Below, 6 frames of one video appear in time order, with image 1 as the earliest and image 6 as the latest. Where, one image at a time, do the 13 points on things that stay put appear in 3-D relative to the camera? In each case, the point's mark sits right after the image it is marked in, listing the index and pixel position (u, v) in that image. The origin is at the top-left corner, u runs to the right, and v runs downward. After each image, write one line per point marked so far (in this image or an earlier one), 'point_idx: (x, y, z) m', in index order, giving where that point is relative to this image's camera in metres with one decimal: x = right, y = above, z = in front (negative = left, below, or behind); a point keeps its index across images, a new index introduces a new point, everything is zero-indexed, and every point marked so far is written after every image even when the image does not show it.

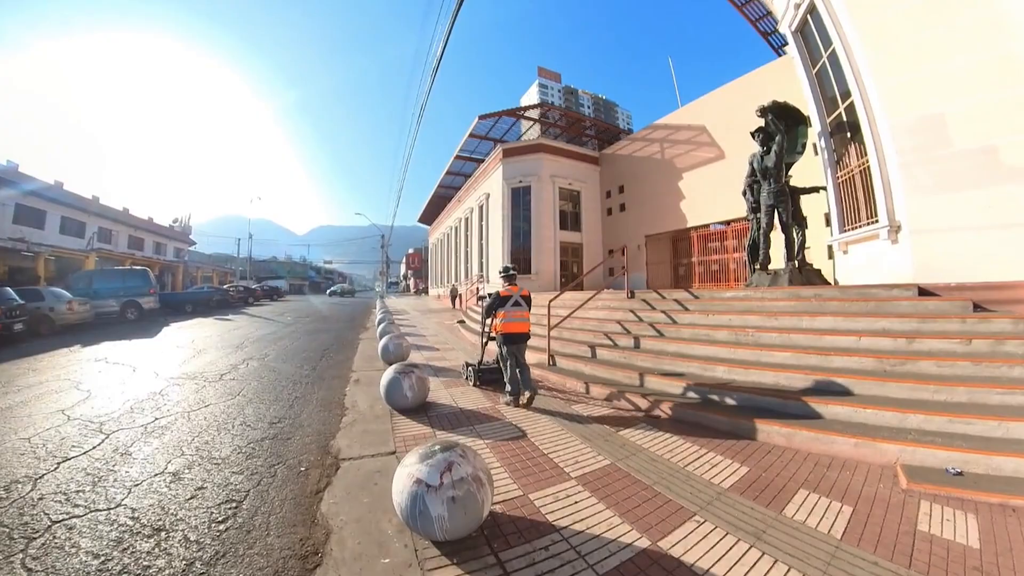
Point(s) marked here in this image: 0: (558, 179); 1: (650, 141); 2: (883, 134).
0: (+1.7, +4.2, +17.5) m
1: (+5.0, +5.2, +16.4) m
2: (+5.4, +2.2, +6.8) m
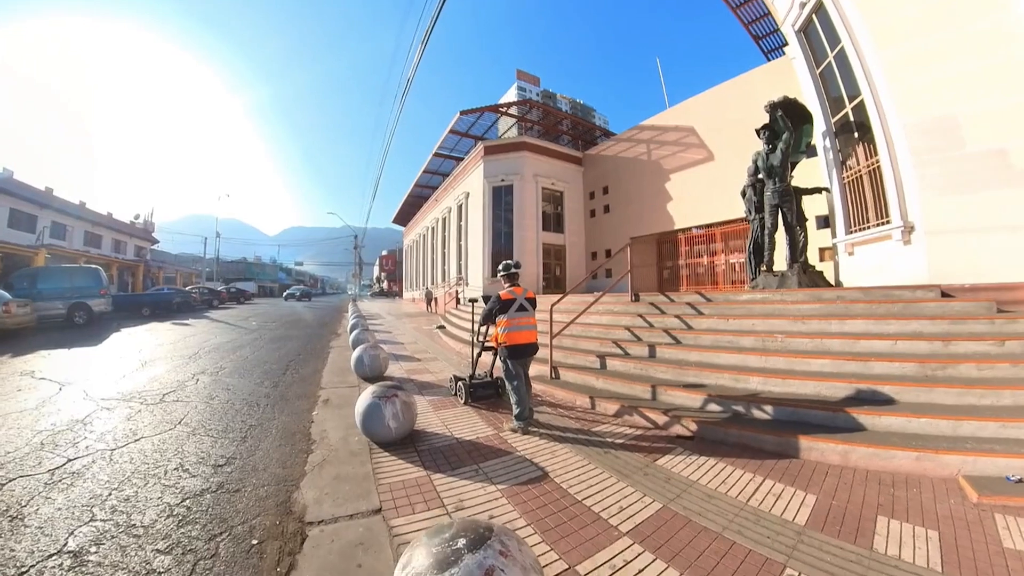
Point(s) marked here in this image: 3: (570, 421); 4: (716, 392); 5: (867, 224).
0: (+1.0, +4.1, +16.9) m
1: (+4.4, +5.1, +16.1) m
2: (+5.4, +2.1, +6.5) m
3: (+0.6, -1.2, +4.1) m
4: (+2.2, -0.9, +4.6) m
5: (+5.5, +1.0, +7.2) m
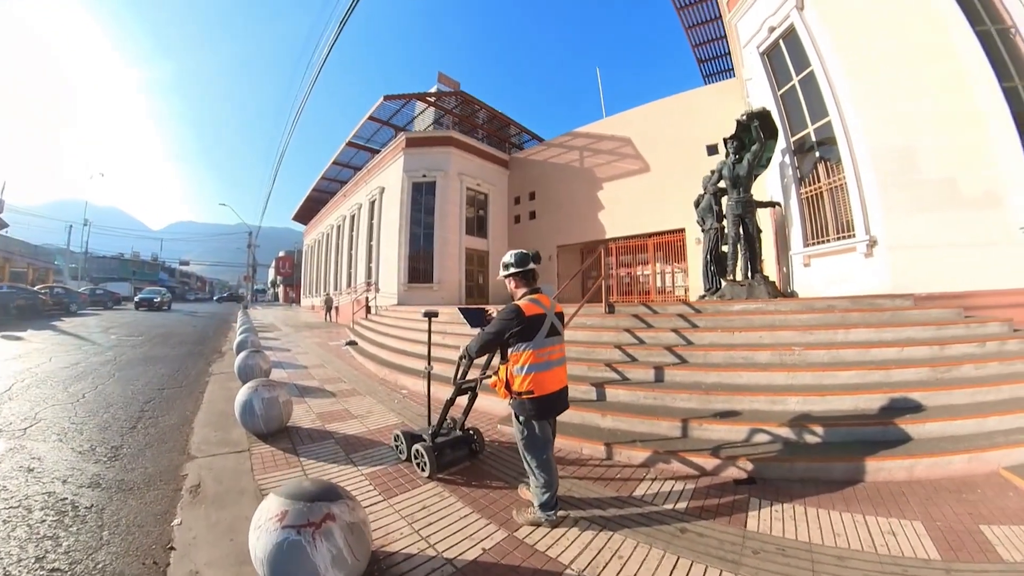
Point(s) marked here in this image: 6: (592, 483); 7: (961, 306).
0: (-1.5, +3.8, +15.7) m
1: (+1.9, +4.7, +15.6) m
2: (+4.8, +1.9, +6.4) m
3: (+0.6, -1.3, +3.0) m
4: (+2.0, -1.1, +3.8) m
5: (+4.8, +0.8, +7.0) m
6: (+0.5, -1.3, +3.0) m
7: (+5.2, -0.2, +5.3) m
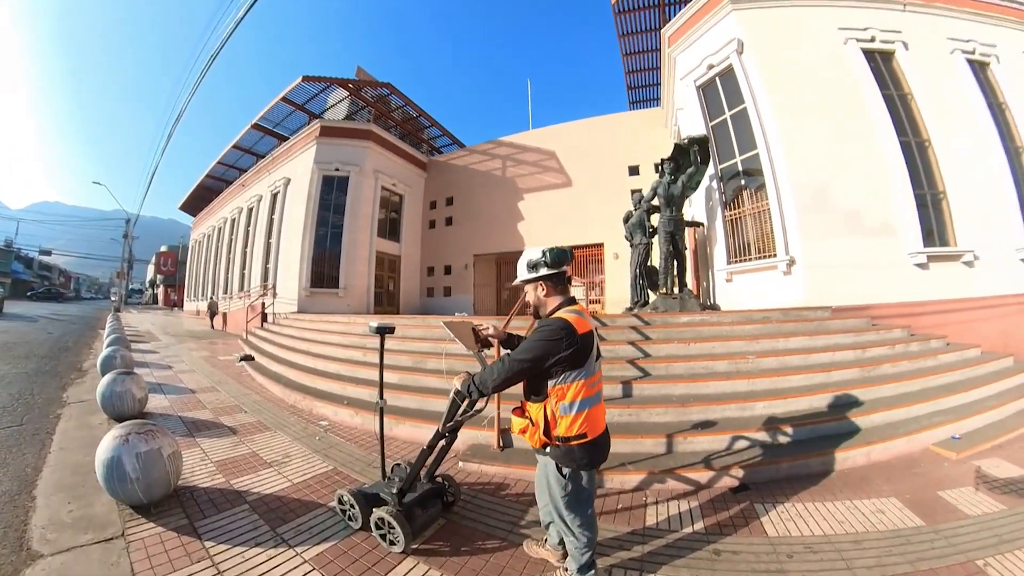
0: (-4.1, +3.6, +14.7) m
1: (-0.7, +4.4, +15.3) m
2: (+4.0, +1.6, +6.9) m
3: (+0.5, -1.3, +2.6) m
4: (+1.8, -1.2, +3.7) m
5: (+3.9, +0.5, +7.5) m
6: (+0.5, -1.3, +2.6) m
7: (+4.6, -0.4, +5.9) m
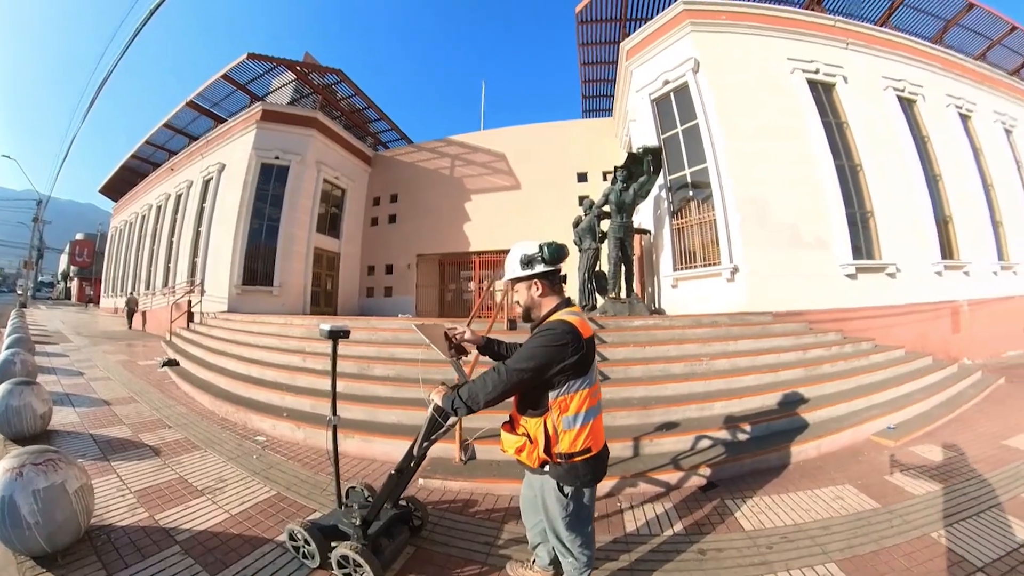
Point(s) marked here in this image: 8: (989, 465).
0: (-5.7, +3.6, +13.9) m
1: (-2.4, +4.4, +15.0) m
2: (+3.4, +1.5, +7.2) m
3: (+0.4, -1.4, +2.5) m
4: (+1.5, -1.2, +3.8) m
5: (+3.1, +0.4, +7.8) m
6: (+0.3, -1.4, +2.5) m
7: (+4.0, -0.5, +6.3) m
8: (+3.6, -1.3, +3.5) m
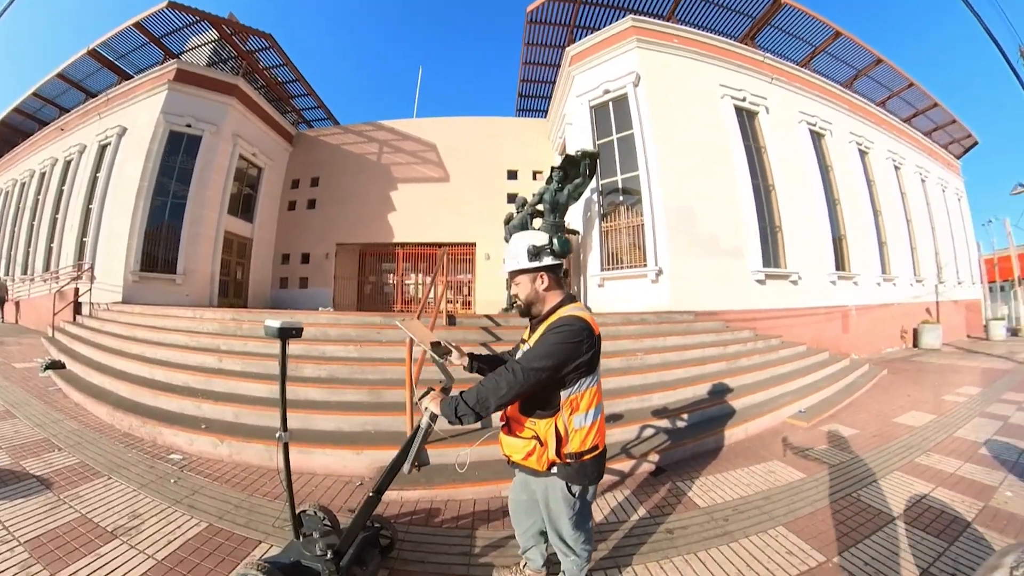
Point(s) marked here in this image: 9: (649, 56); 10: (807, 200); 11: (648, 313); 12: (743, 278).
0: (-7.6, +3.9, +12.6) m
1: (-4.5, +4.6, +14.2) m
2: (+2.4, +1.5, +7.6) m
3: (+0.2, -1.4, +2.4) m
4: (+1.1, -1.2, +3.9) m
5: (+2.0, +0.4, +8.1) m
6: (+0.2, -1.4, +2.4) m
7: (+3.2, -0.6, +6.9) m
8: (+3.3, -1.4, +4.0) m
9: (+2.3, +4.1, +8.0) m
10: (+5.3, +1.7, +8.4) m
11: (+2.0, -0.4, +6.7) m
12: (+3.8, +0.2, +7.5) m
